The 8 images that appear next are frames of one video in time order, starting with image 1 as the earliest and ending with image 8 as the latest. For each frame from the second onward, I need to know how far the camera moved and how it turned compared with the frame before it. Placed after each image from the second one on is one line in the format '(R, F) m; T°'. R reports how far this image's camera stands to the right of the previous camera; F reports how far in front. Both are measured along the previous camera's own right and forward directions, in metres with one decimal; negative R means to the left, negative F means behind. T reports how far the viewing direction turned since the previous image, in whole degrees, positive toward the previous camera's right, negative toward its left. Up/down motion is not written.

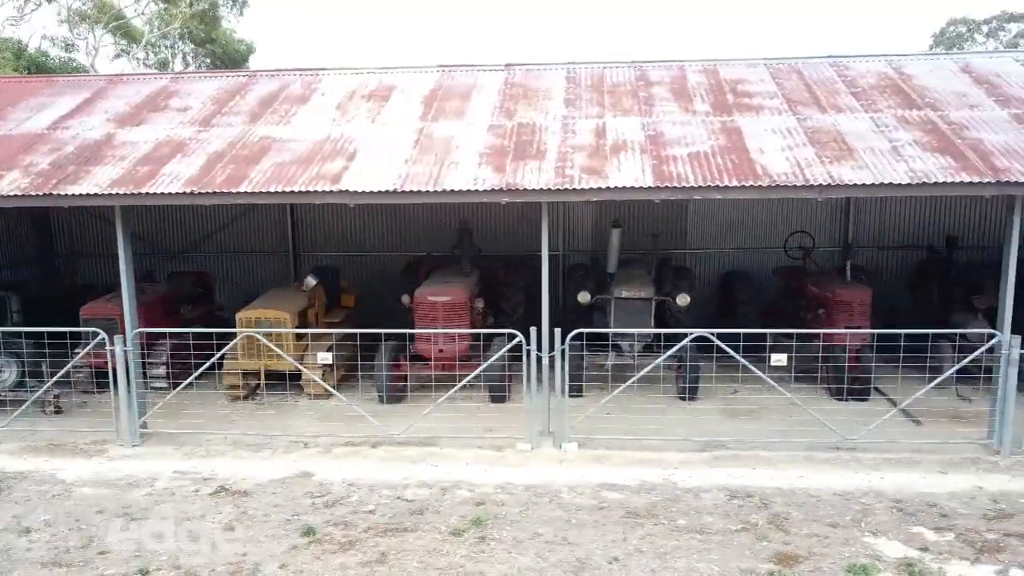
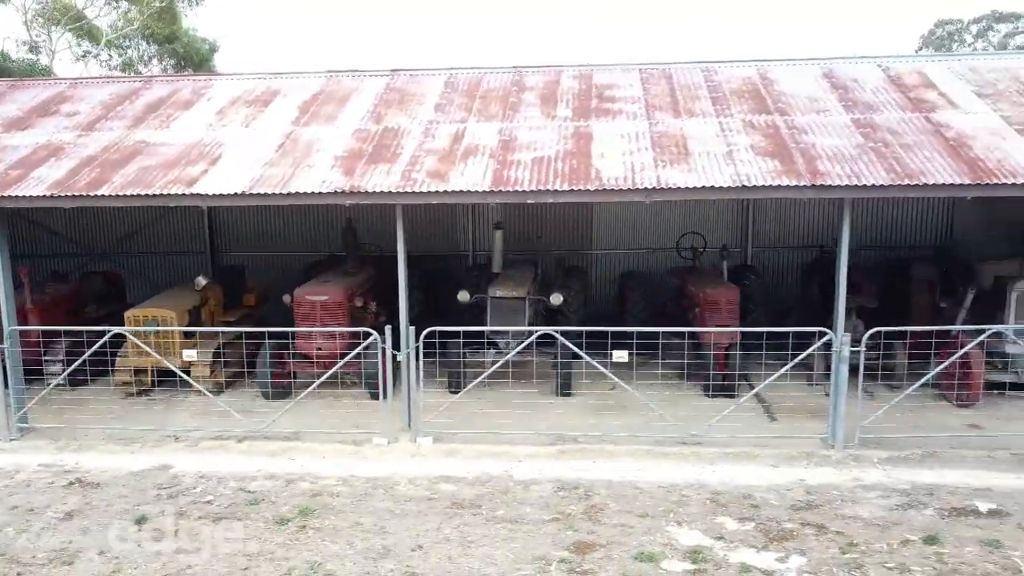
(+1.2, -0.2) m; 0°
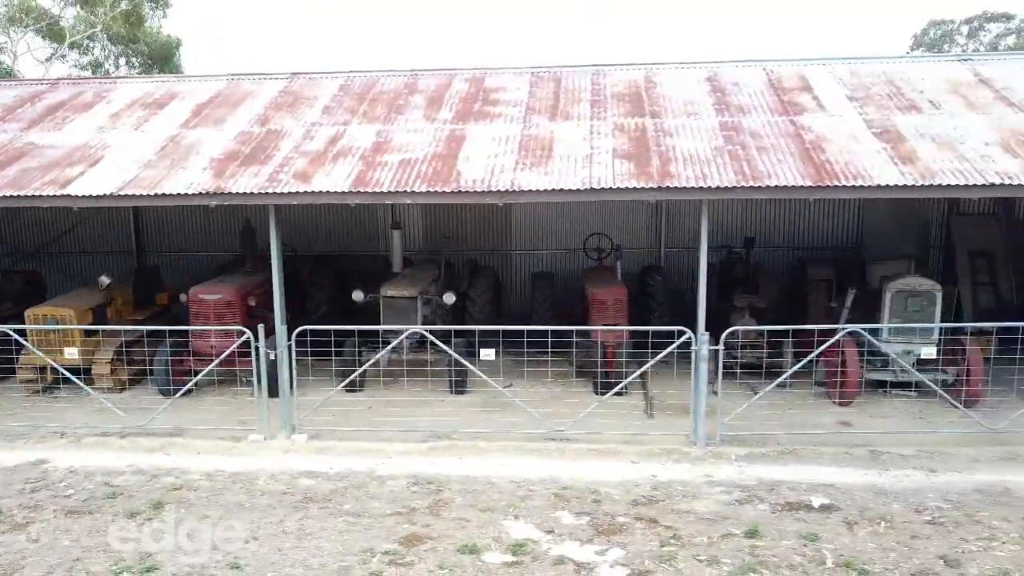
(+1.1, -0.1) m; 0°
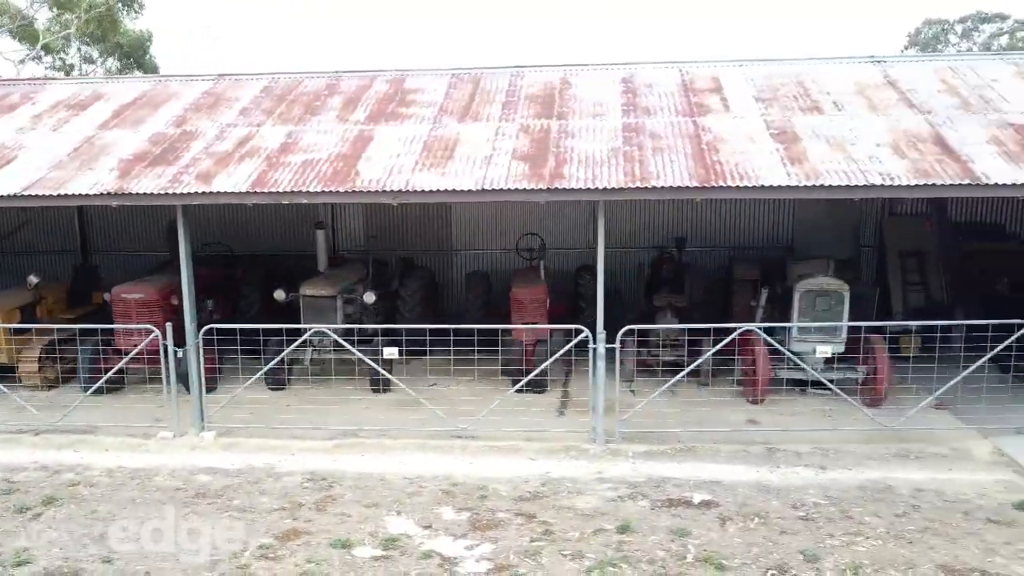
(+0.8, -0.1) m; 0°
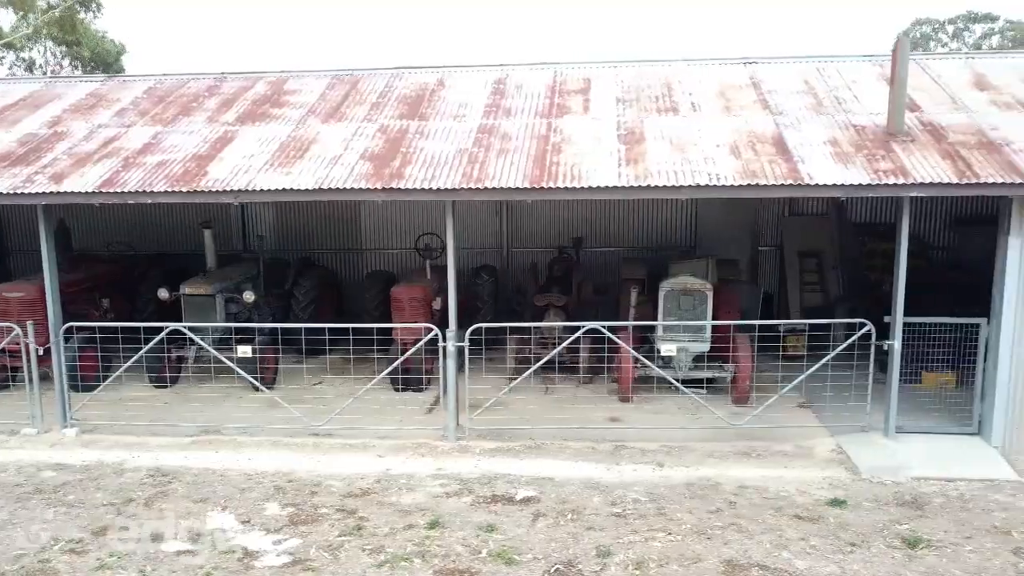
(+1.2, -0.1) m; 0°
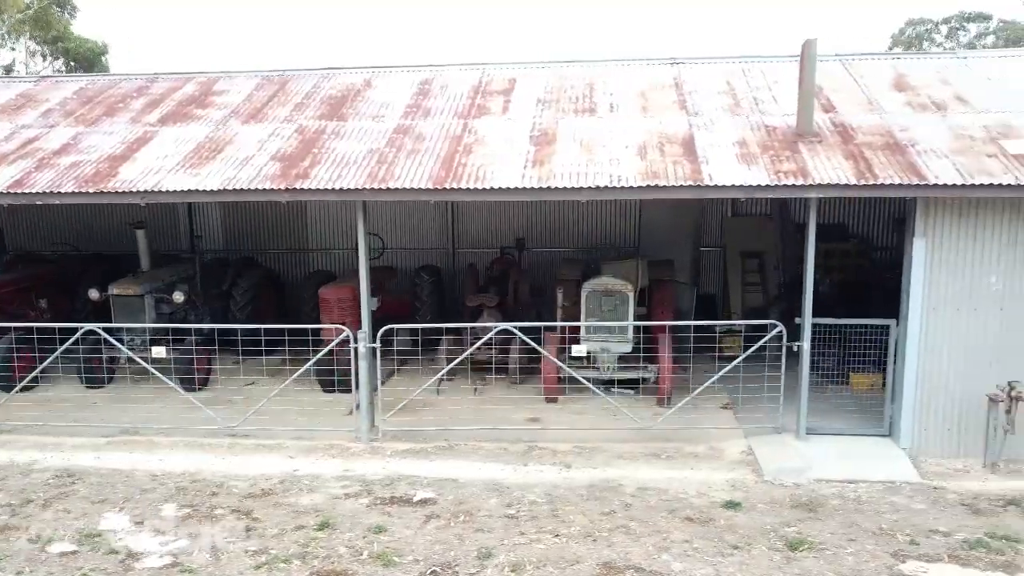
(+0.7, 0.0) m; 0°
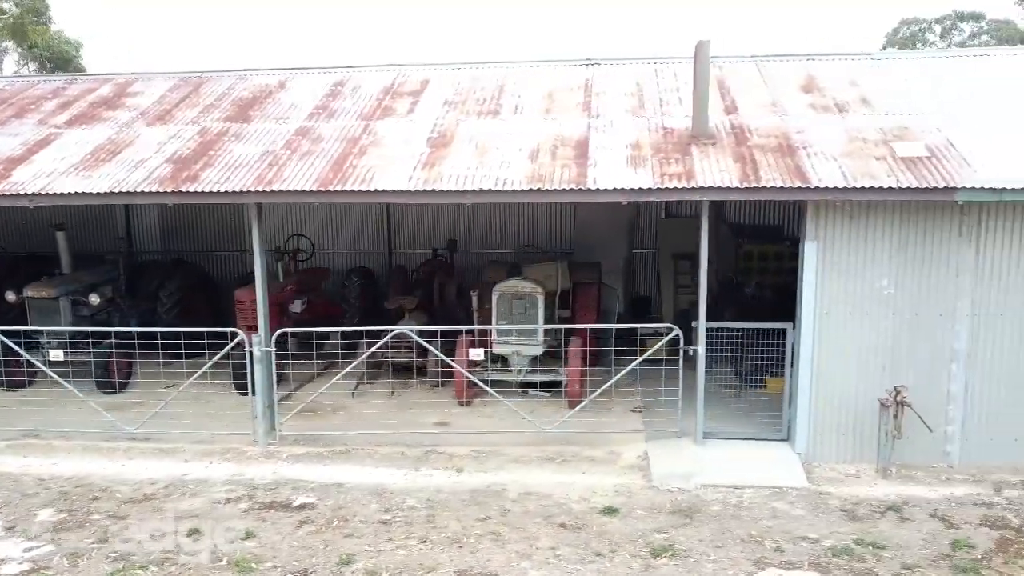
(+0.8, 0.0) m; 0°
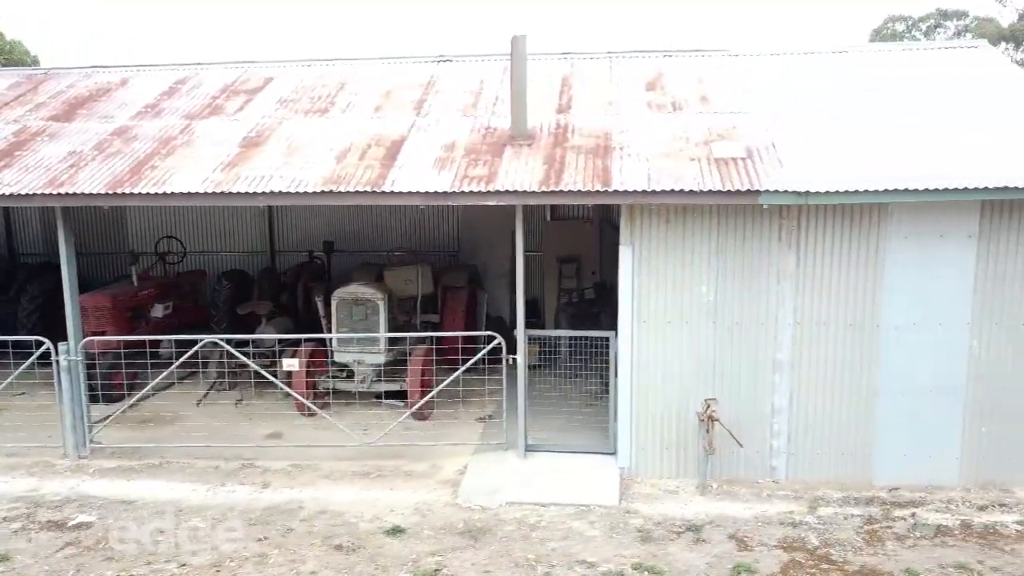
(+1.3, +0.3) m; 0°
